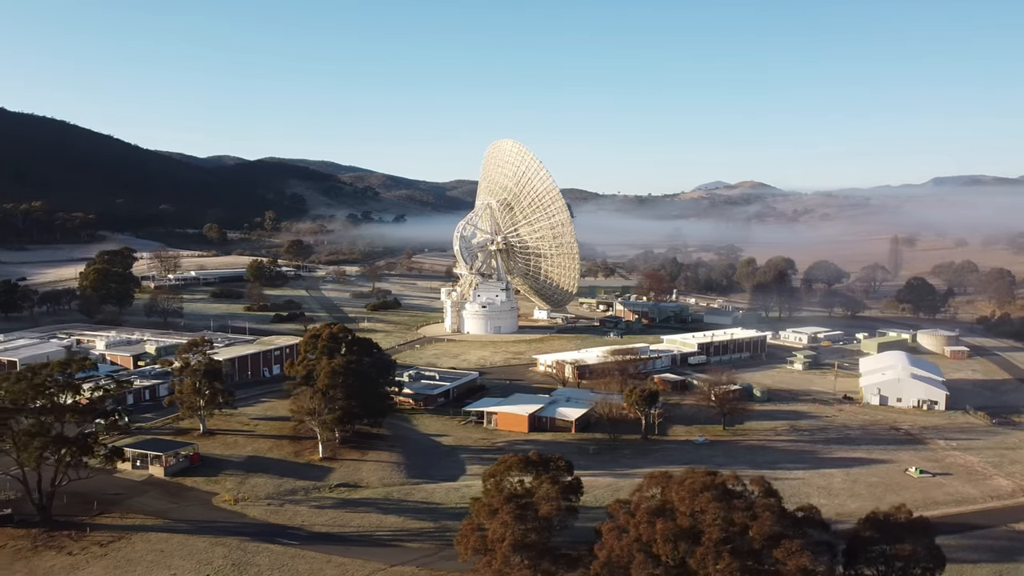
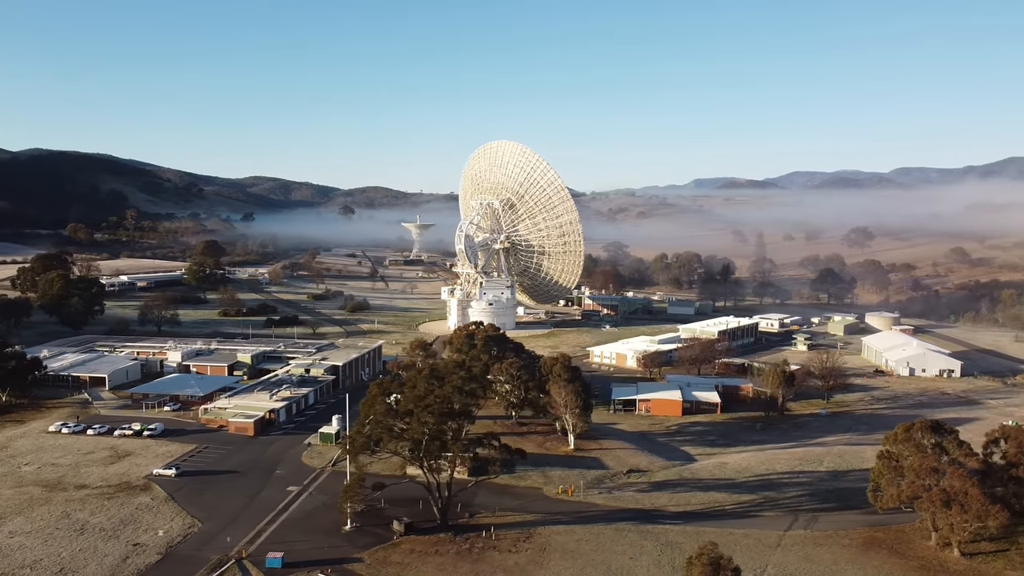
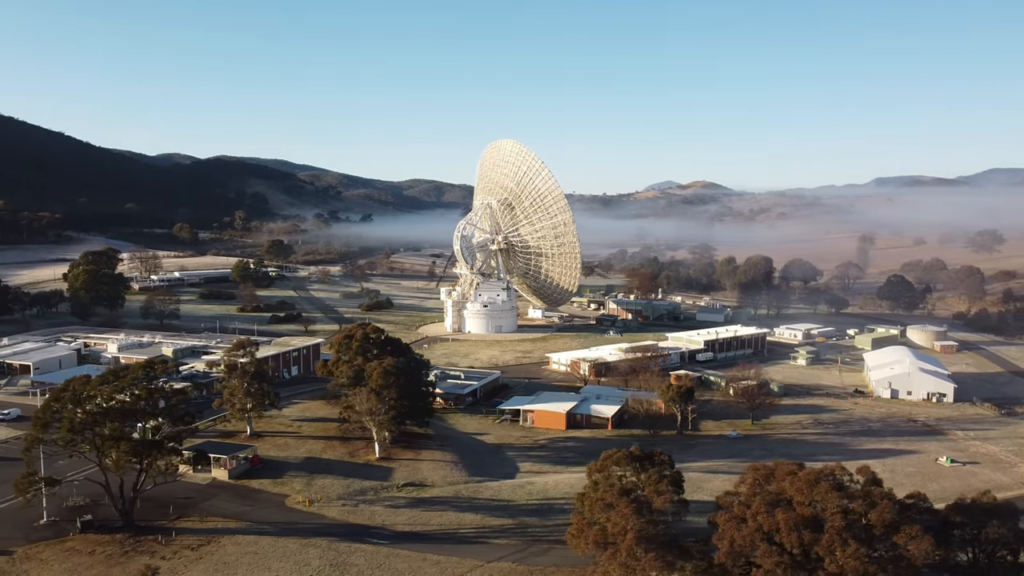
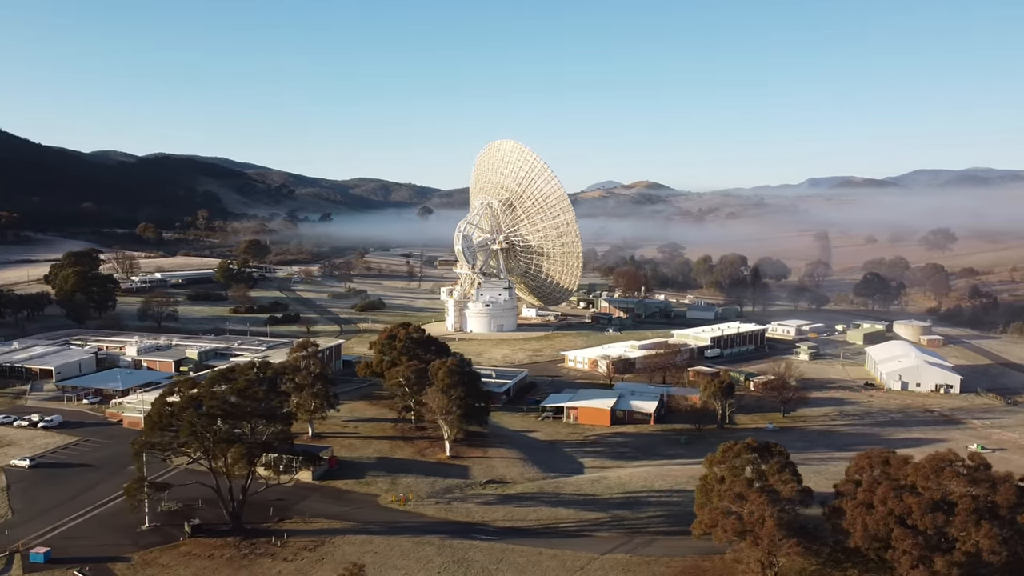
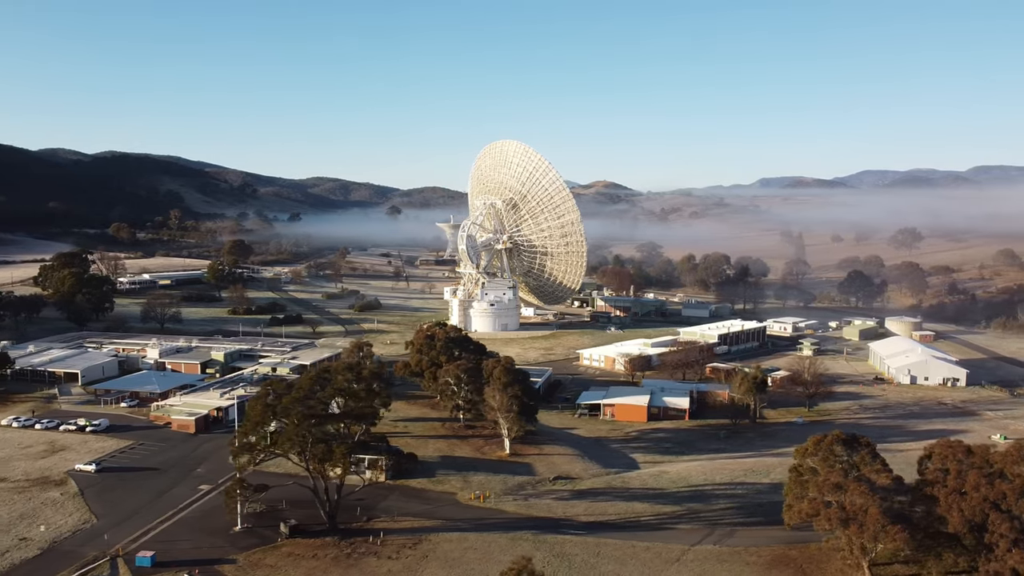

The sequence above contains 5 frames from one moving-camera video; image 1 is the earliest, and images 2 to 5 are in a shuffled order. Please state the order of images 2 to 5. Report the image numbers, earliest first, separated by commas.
3, 4, 5, 2
